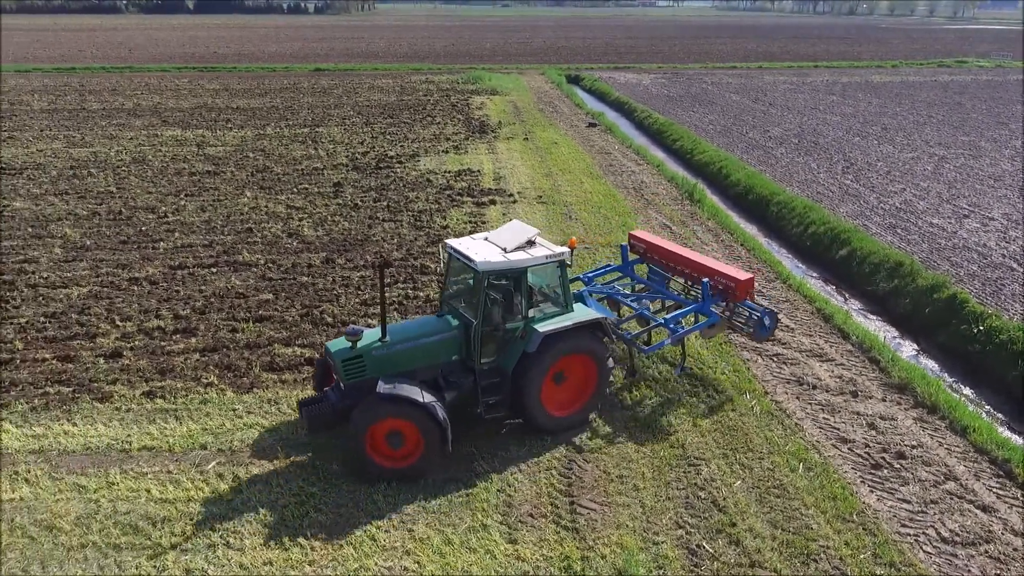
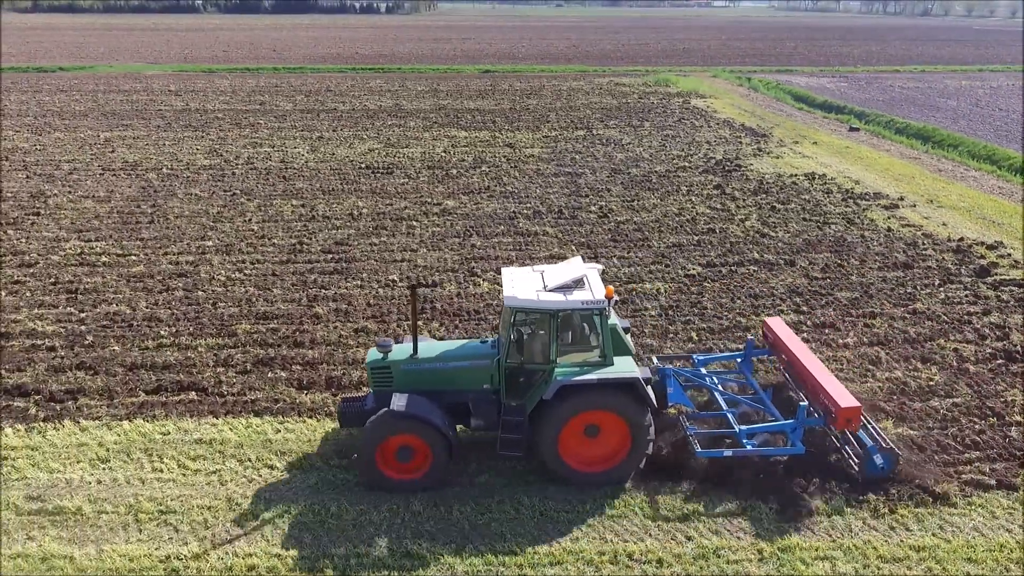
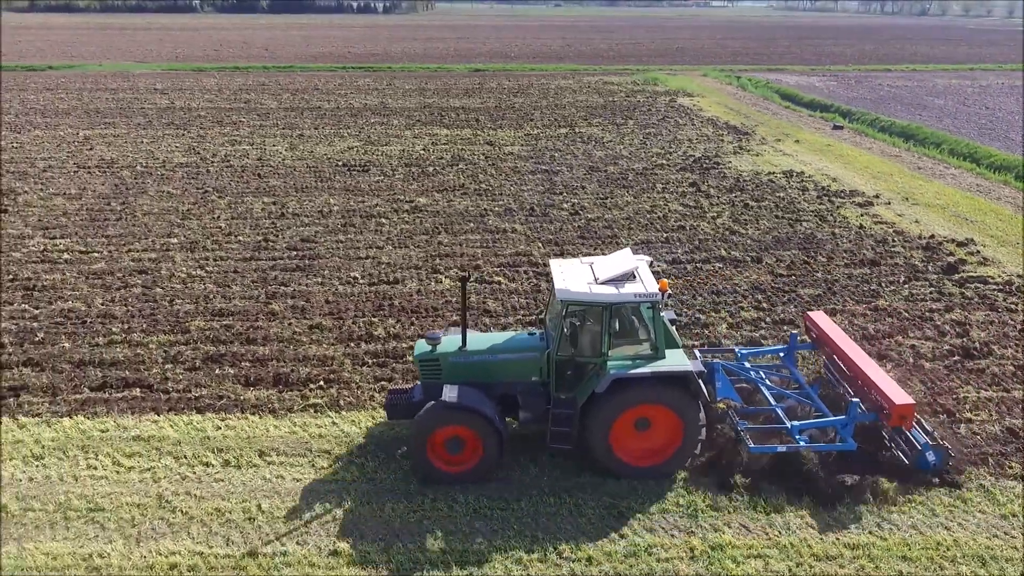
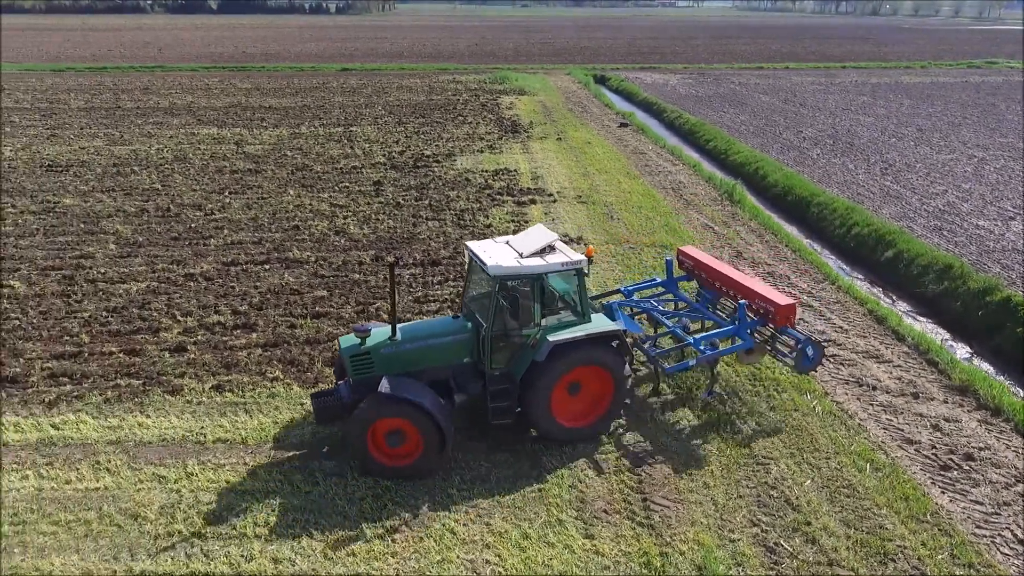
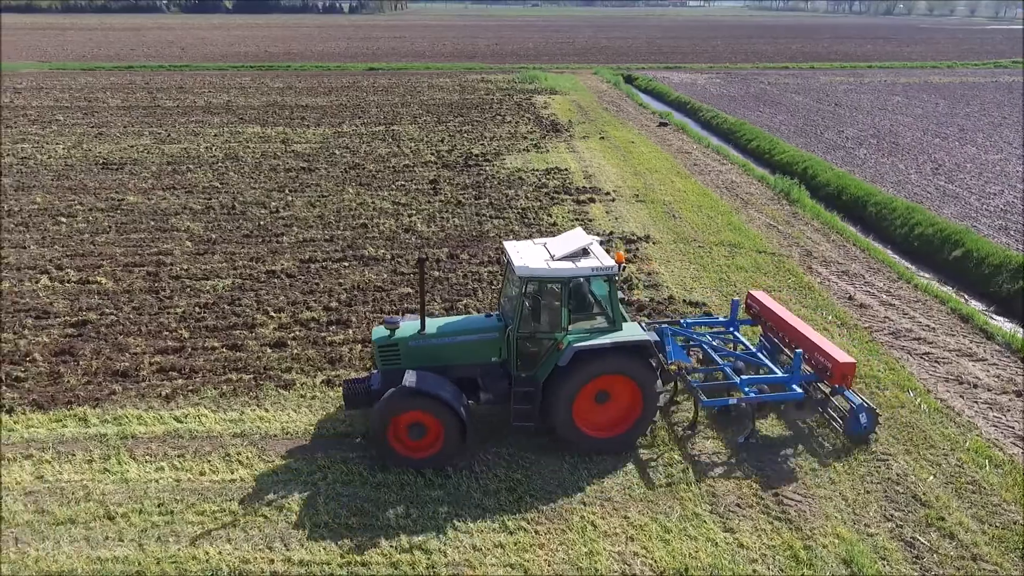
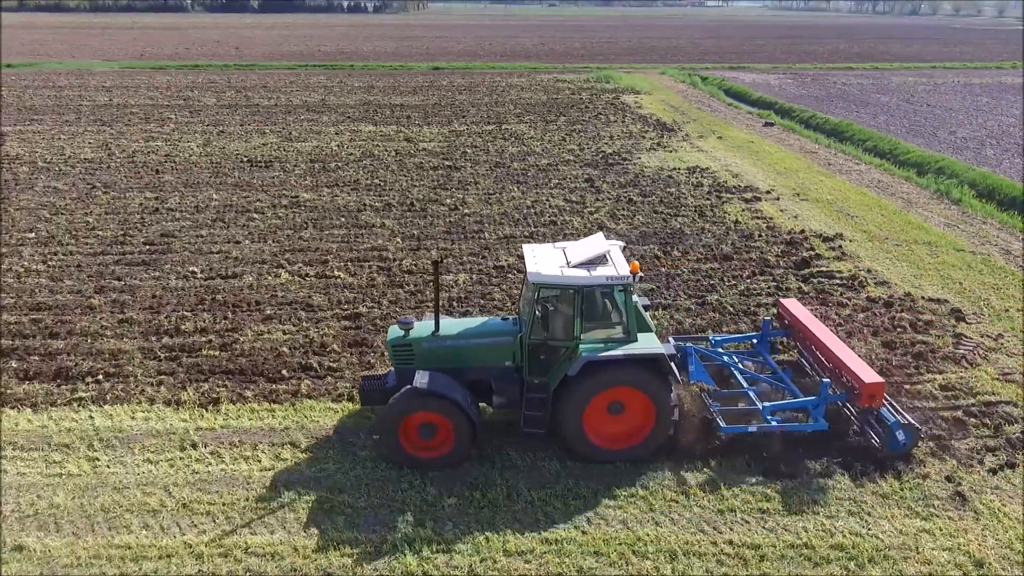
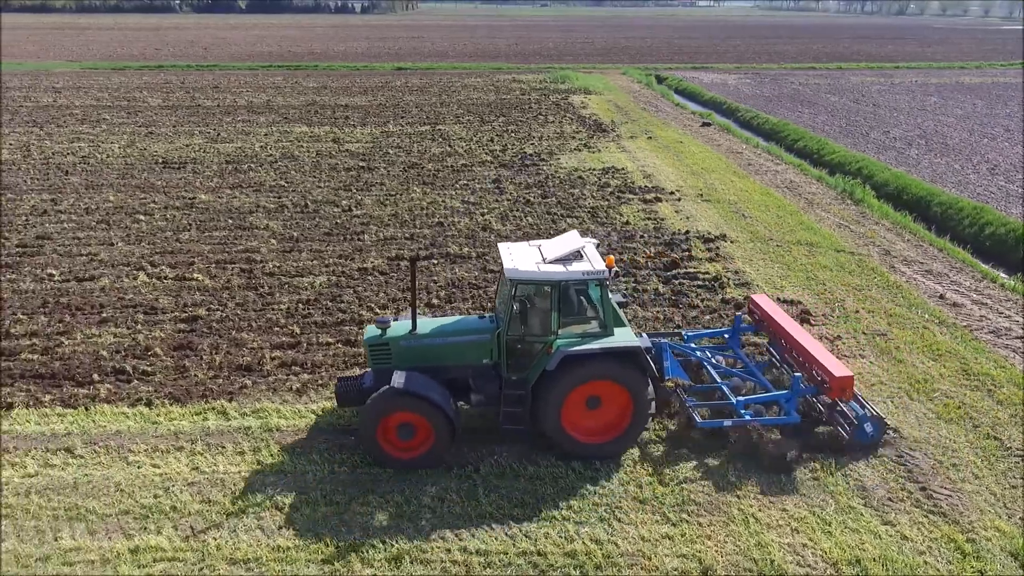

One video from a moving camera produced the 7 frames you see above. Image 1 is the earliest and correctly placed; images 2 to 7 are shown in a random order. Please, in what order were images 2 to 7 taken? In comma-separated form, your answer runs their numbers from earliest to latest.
4, 5, 7, 6, 3, 2
